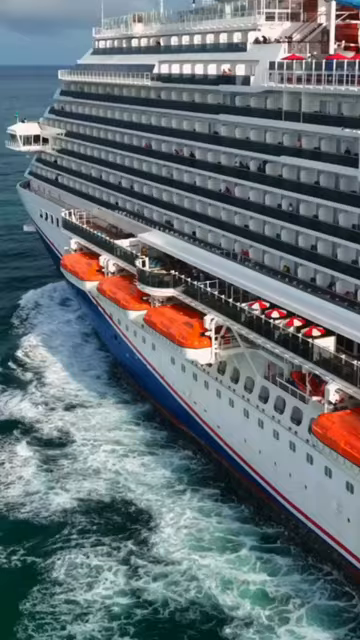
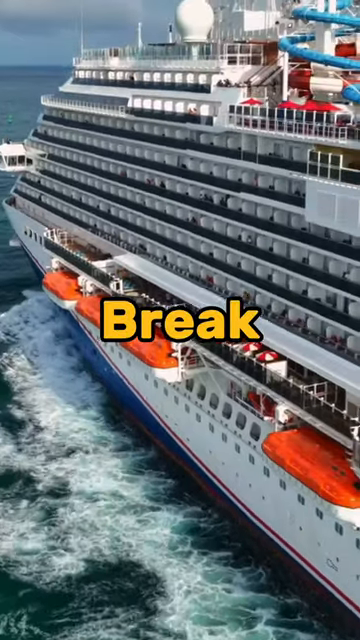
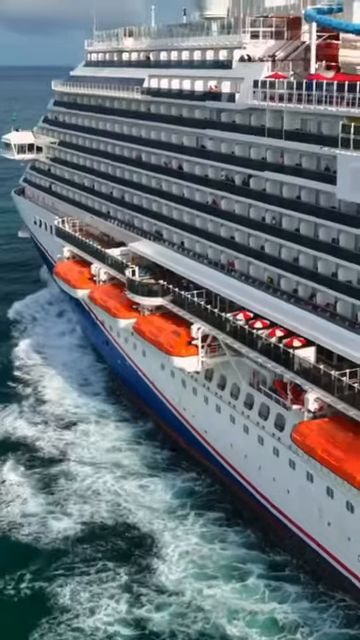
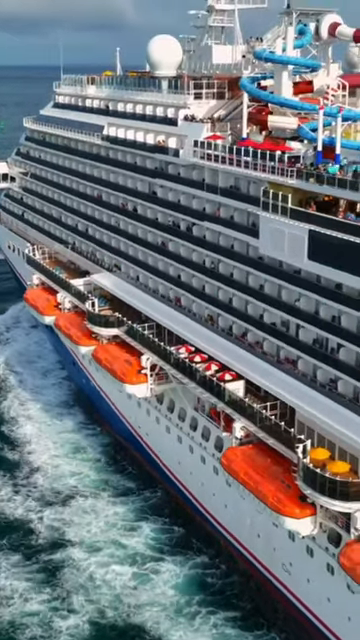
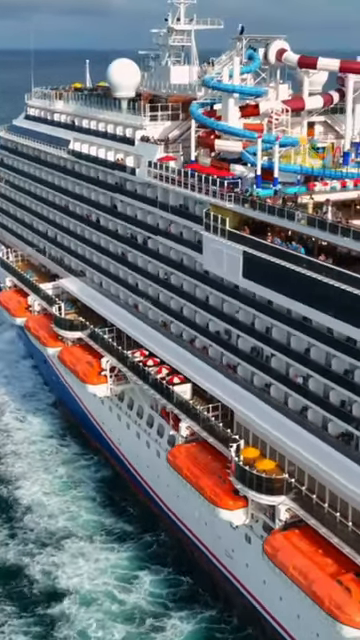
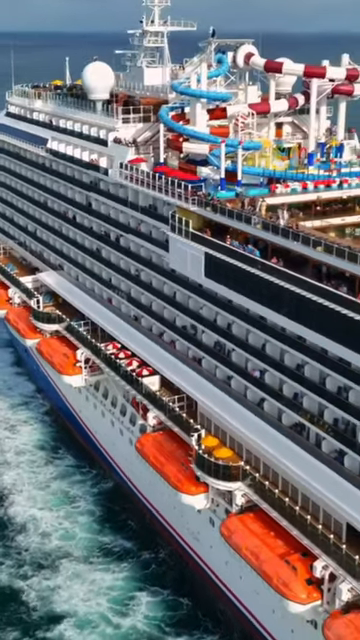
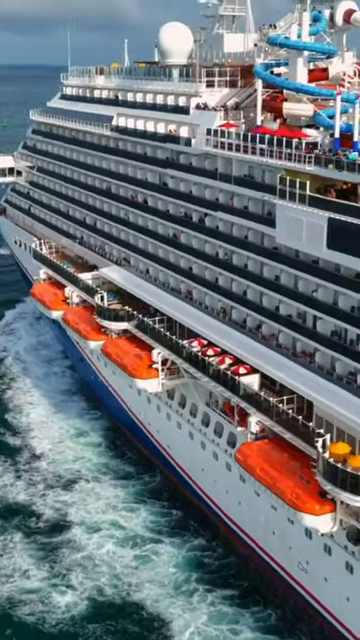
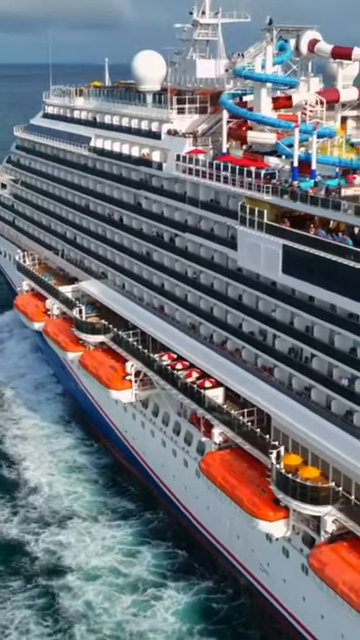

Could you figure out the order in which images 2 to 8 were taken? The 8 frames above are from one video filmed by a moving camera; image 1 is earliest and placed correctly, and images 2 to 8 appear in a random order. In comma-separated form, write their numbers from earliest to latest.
3, 2, 7, 4, 8, 5, 6
